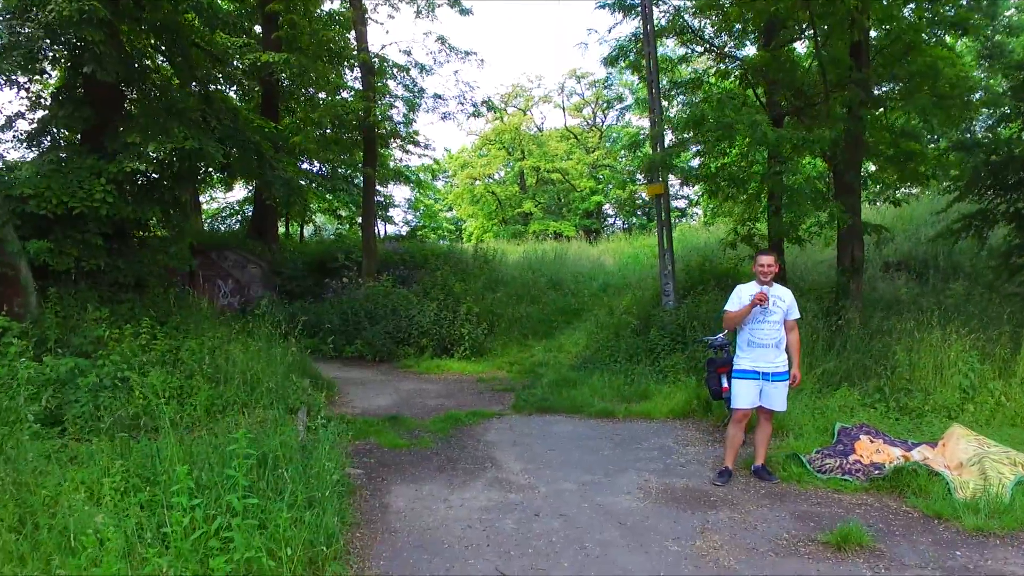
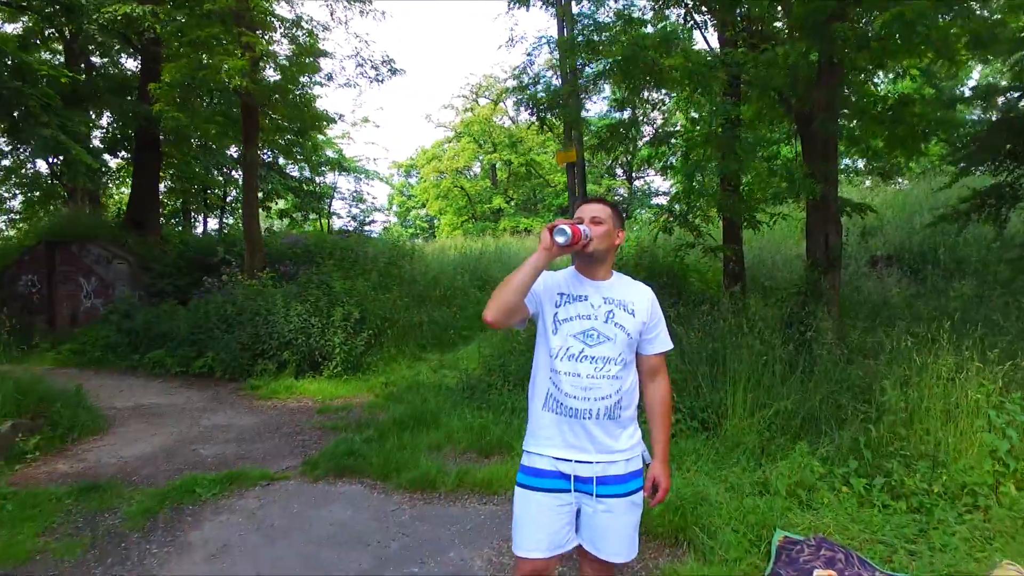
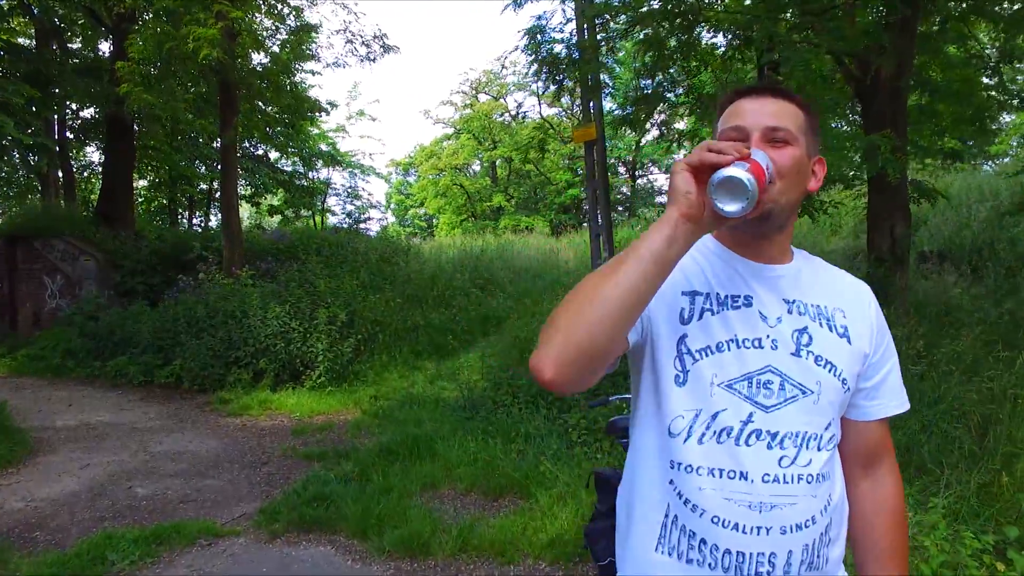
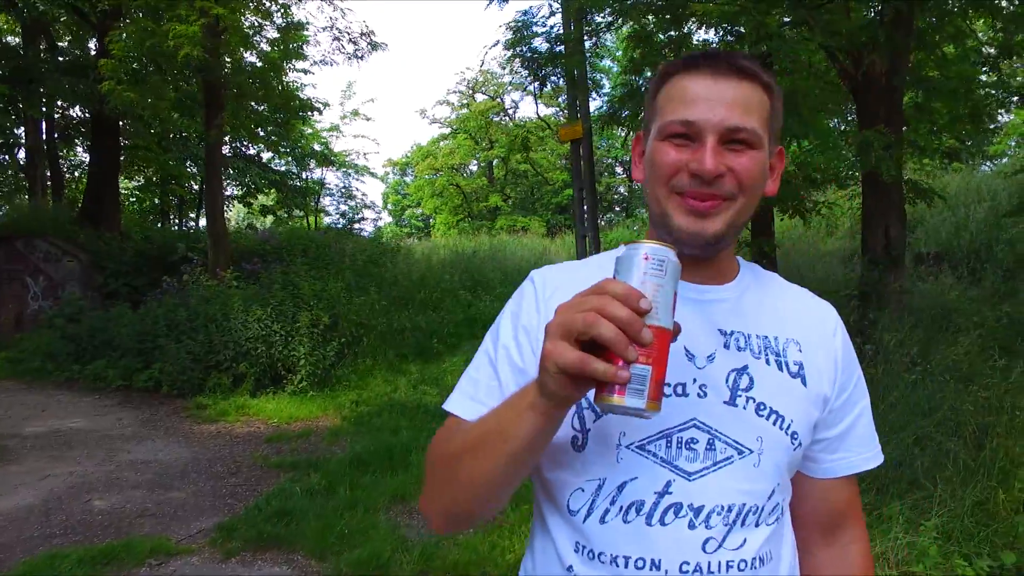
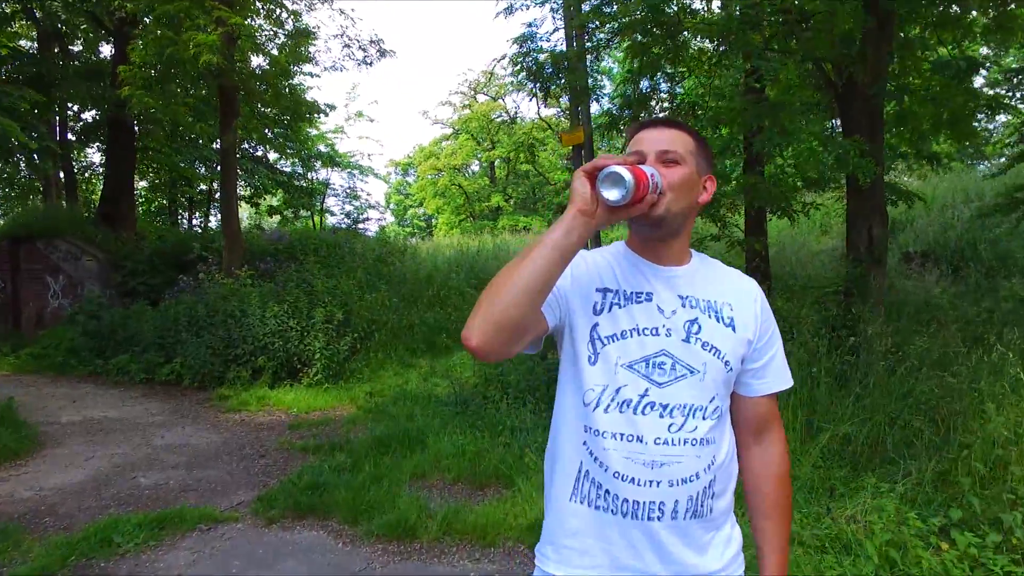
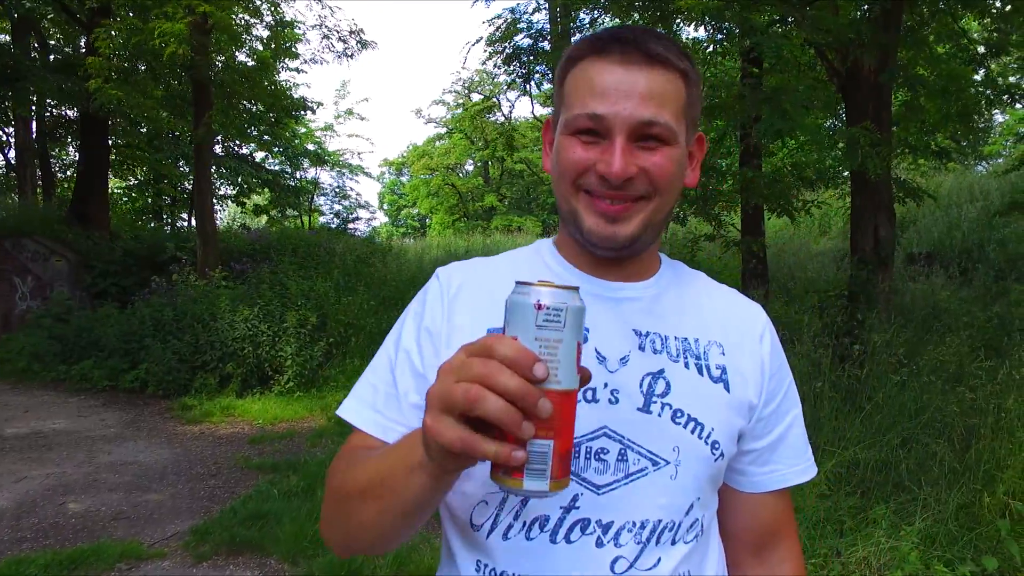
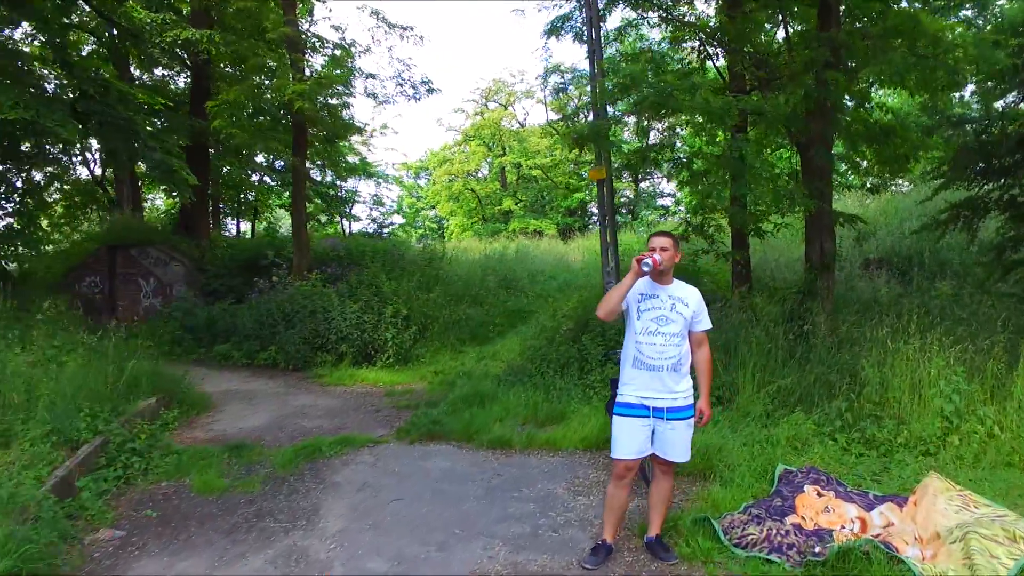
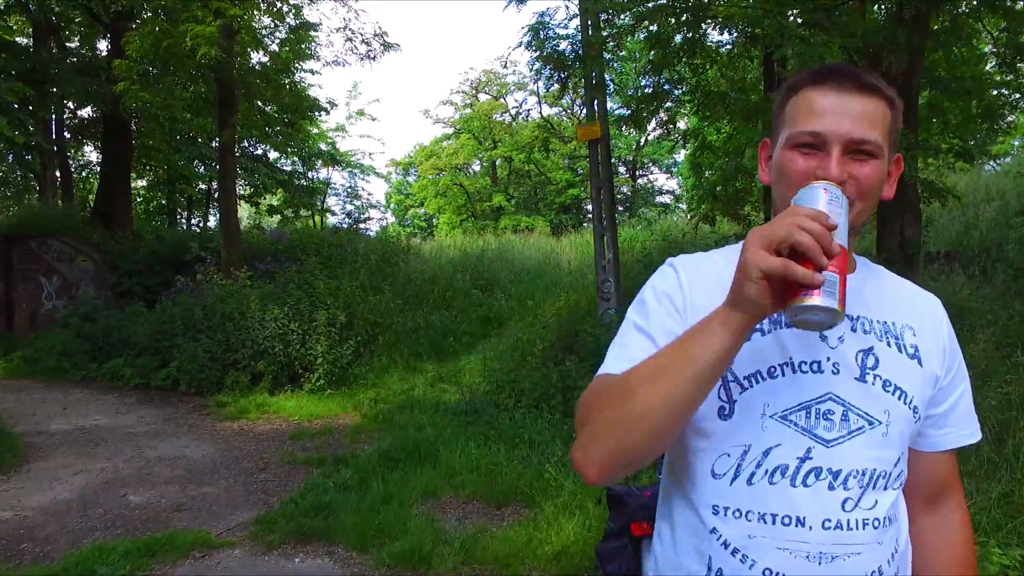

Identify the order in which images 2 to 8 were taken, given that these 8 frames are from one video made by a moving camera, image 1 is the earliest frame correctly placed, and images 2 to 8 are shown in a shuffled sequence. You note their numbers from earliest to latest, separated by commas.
7, 2, 5, 3, 8, 4, 6
